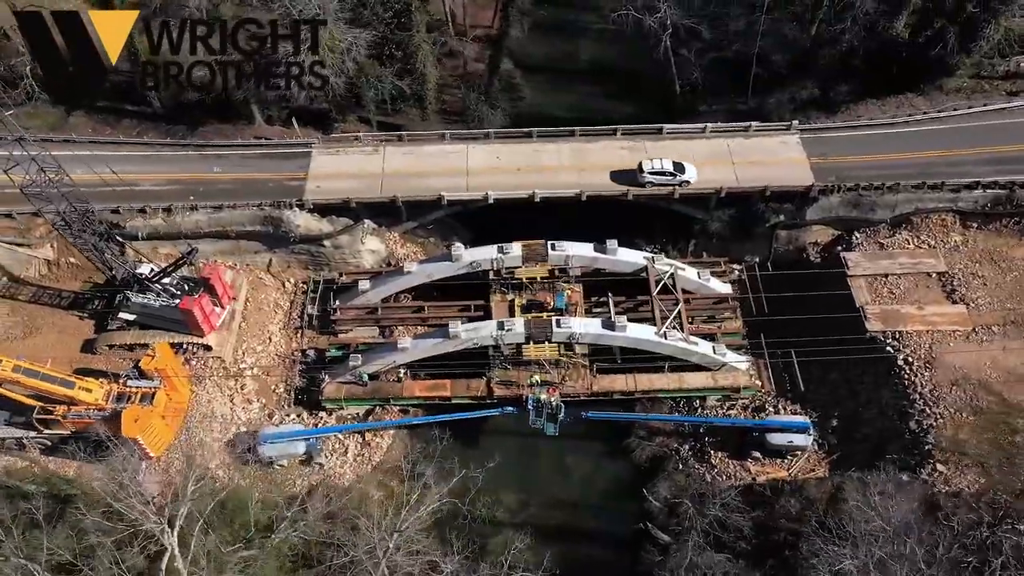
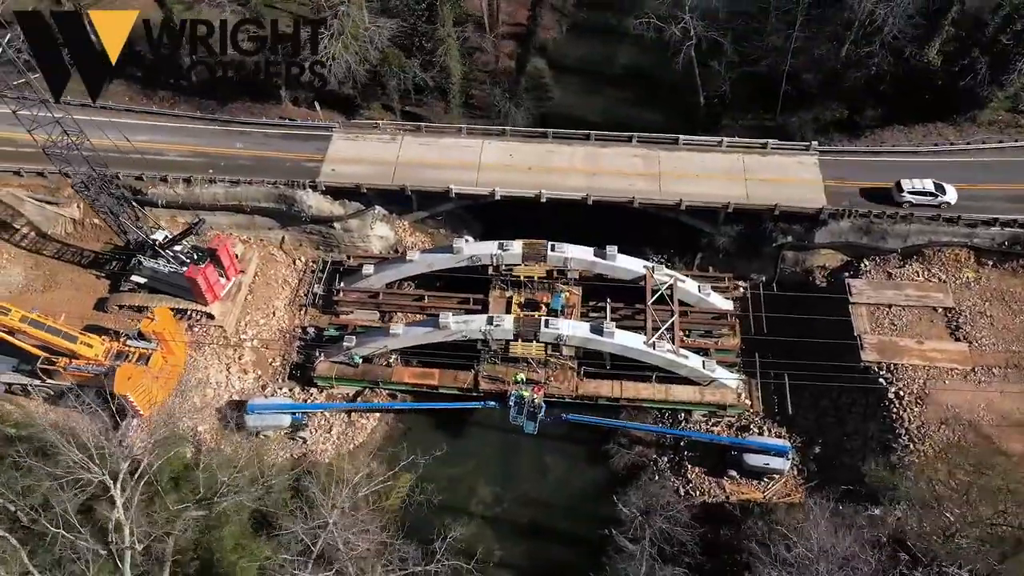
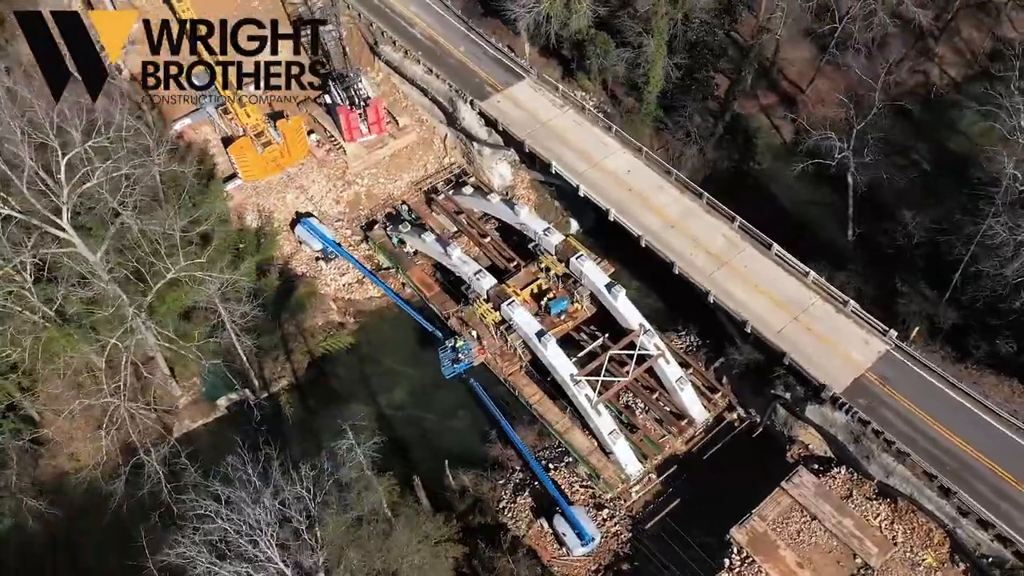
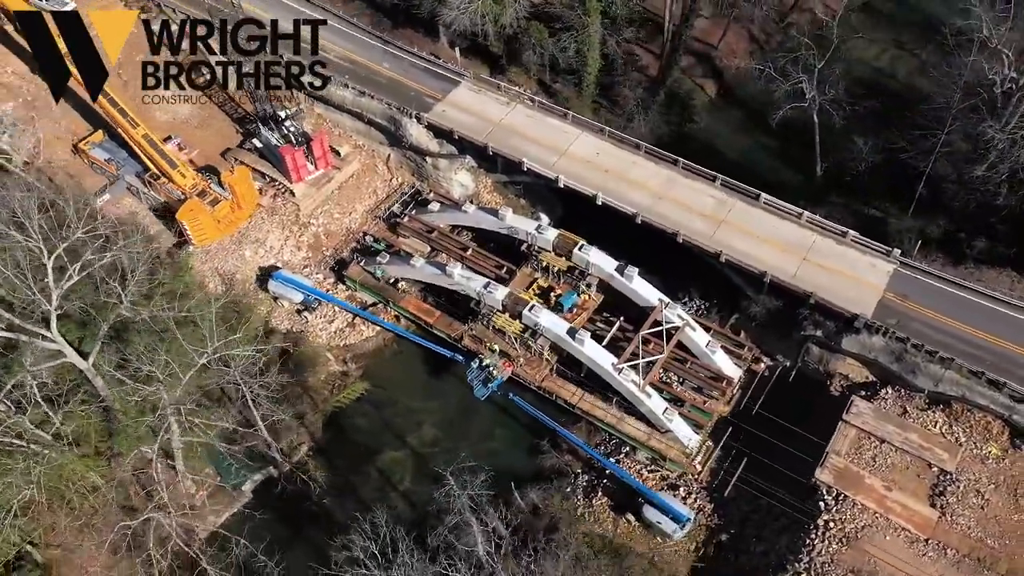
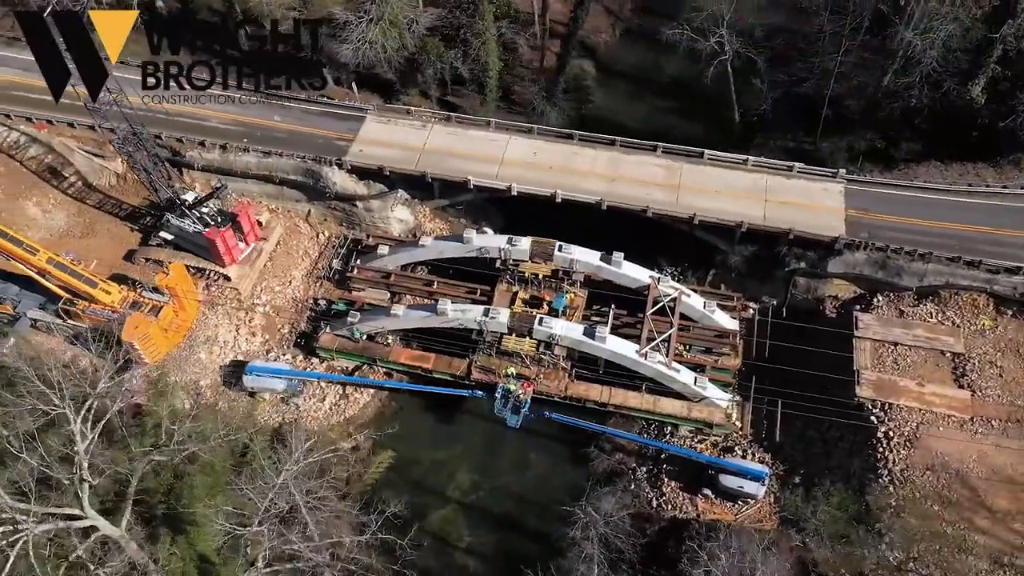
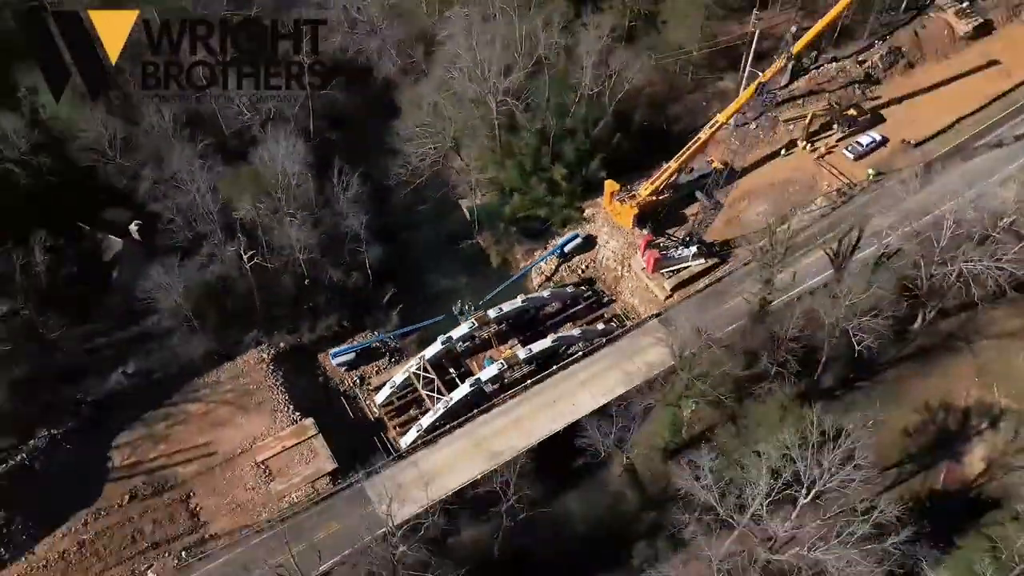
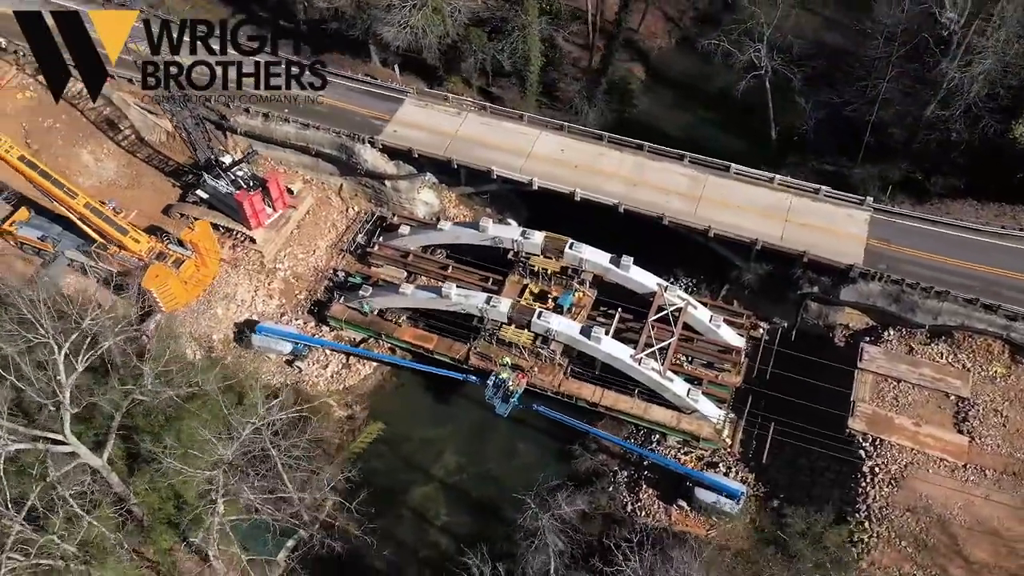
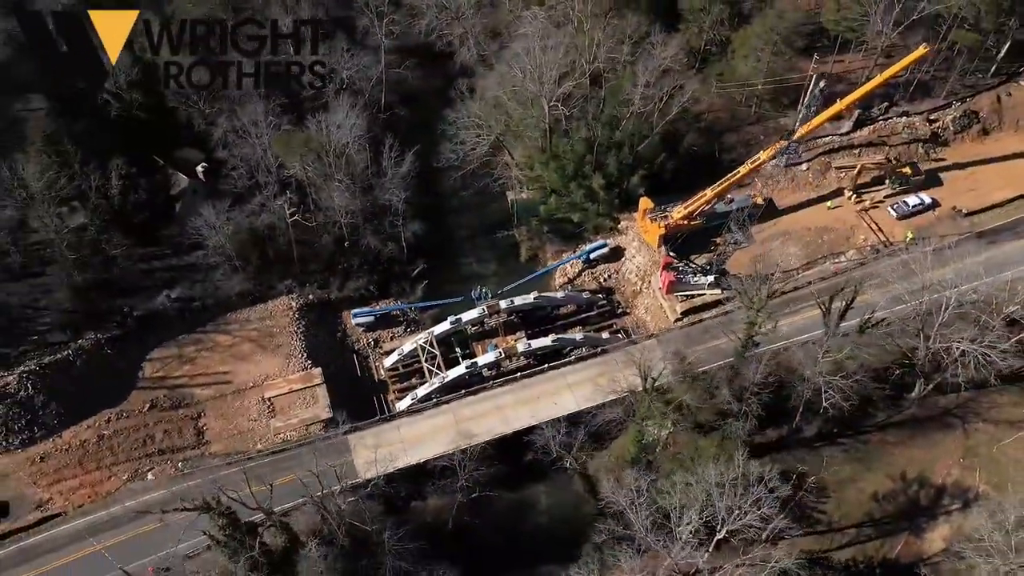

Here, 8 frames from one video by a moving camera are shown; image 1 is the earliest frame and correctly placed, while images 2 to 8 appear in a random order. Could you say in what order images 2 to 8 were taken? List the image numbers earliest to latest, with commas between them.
2, 5, 7, 4, 3, 6, 8
